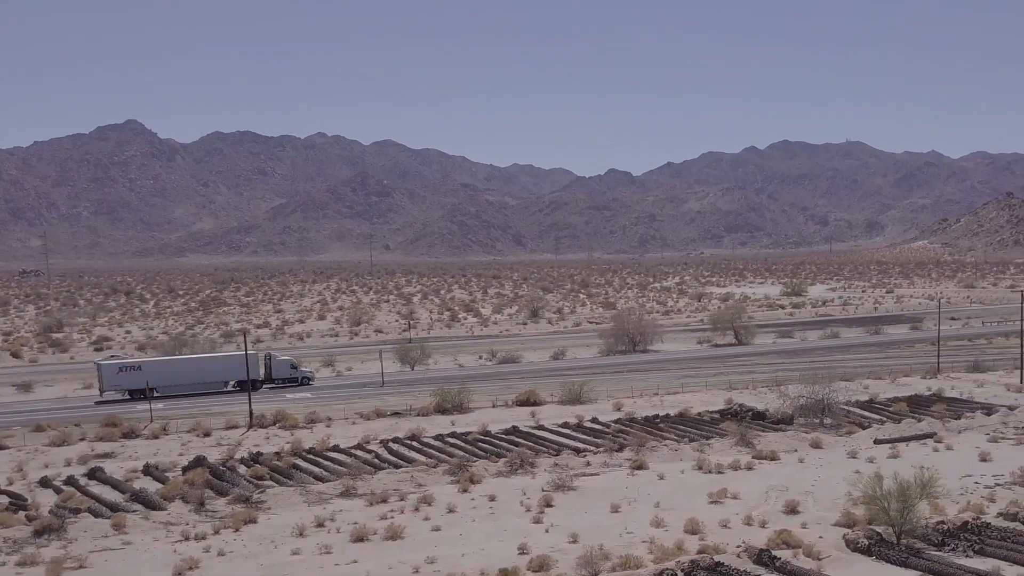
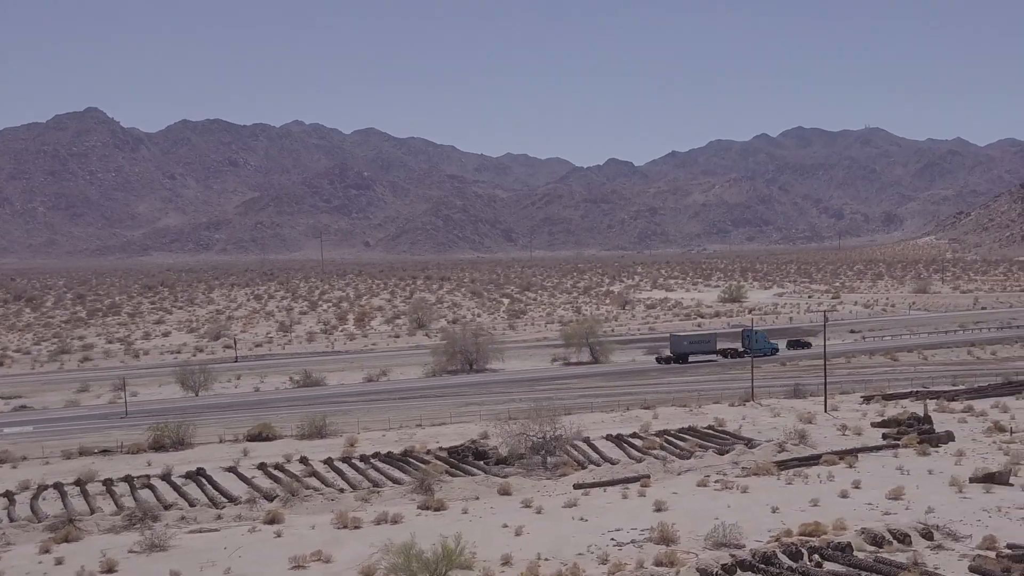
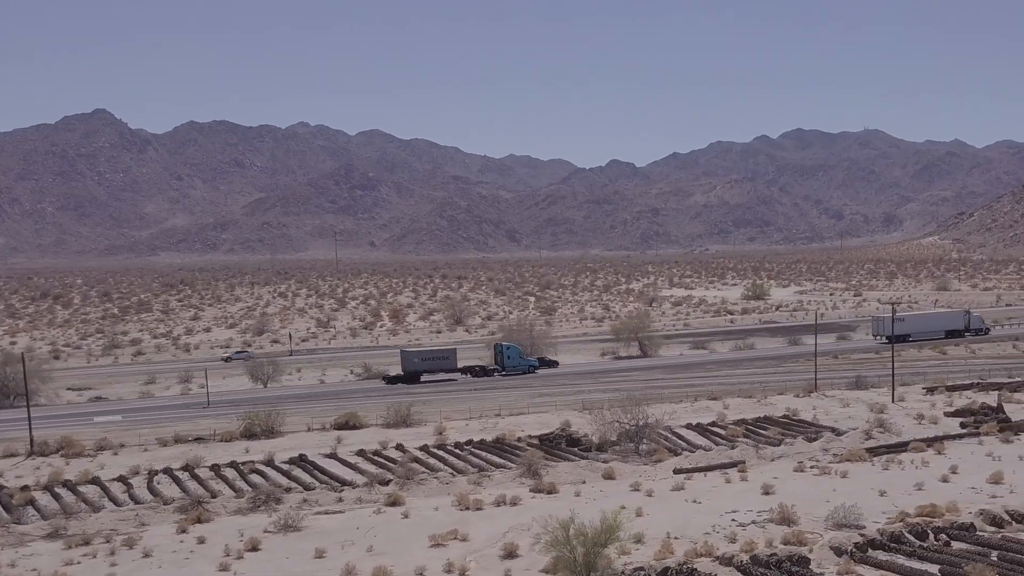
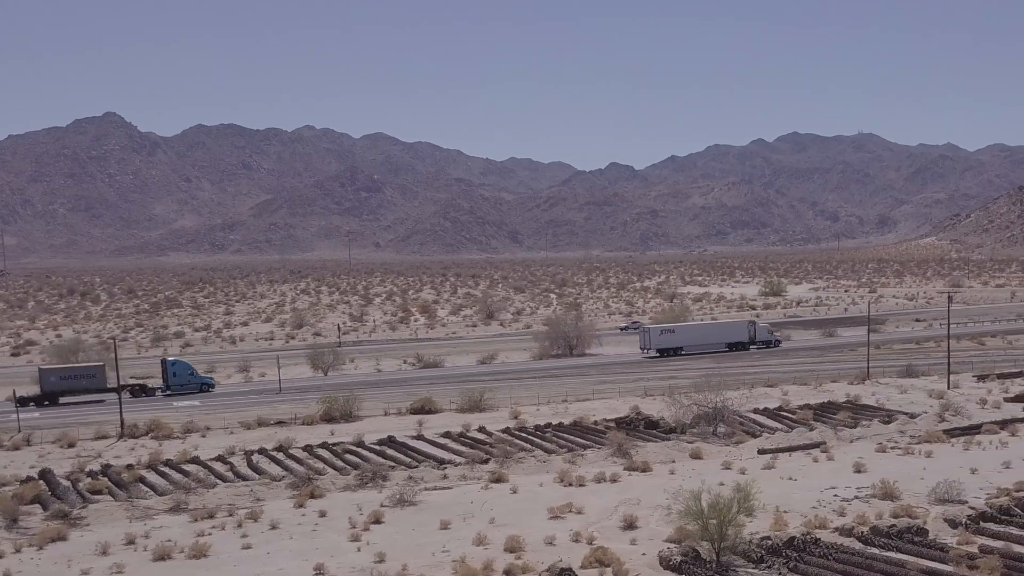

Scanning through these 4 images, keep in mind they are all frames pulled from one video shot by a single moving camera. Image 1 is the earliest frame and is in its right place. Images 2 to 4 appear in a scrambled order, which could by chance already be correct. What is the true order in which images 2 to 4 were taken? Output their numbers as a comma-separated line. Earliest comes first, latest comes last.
4, 3, 2
